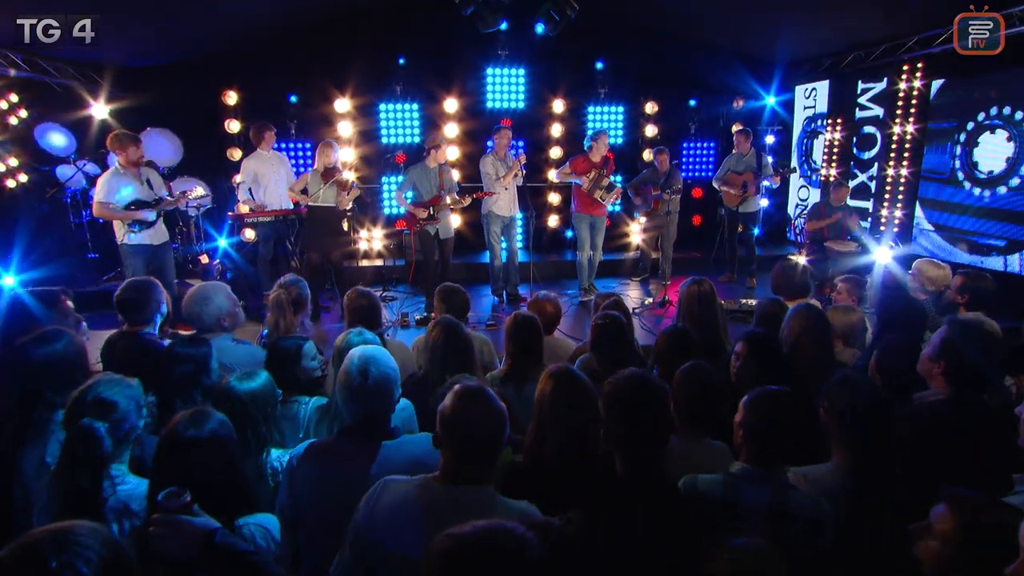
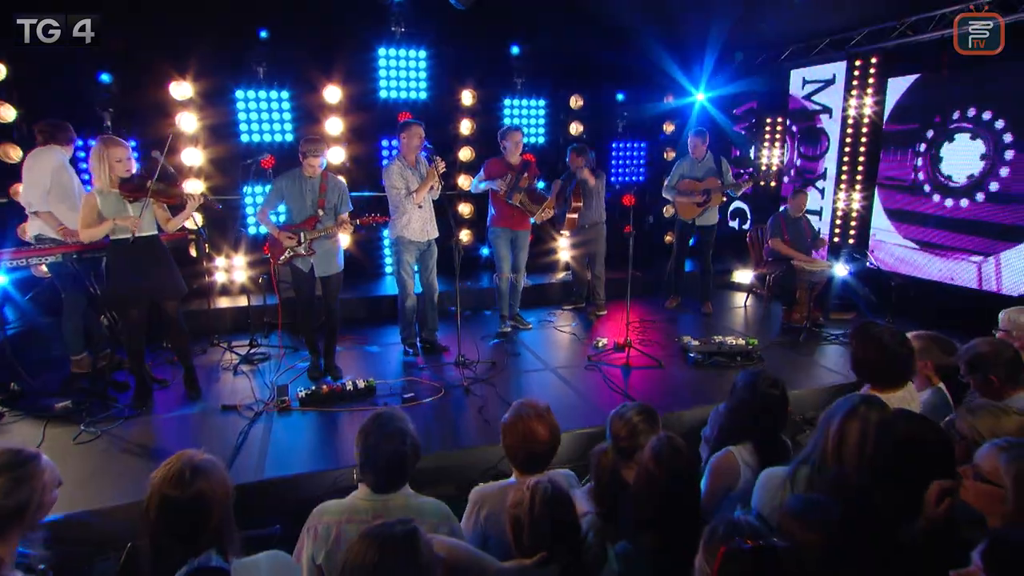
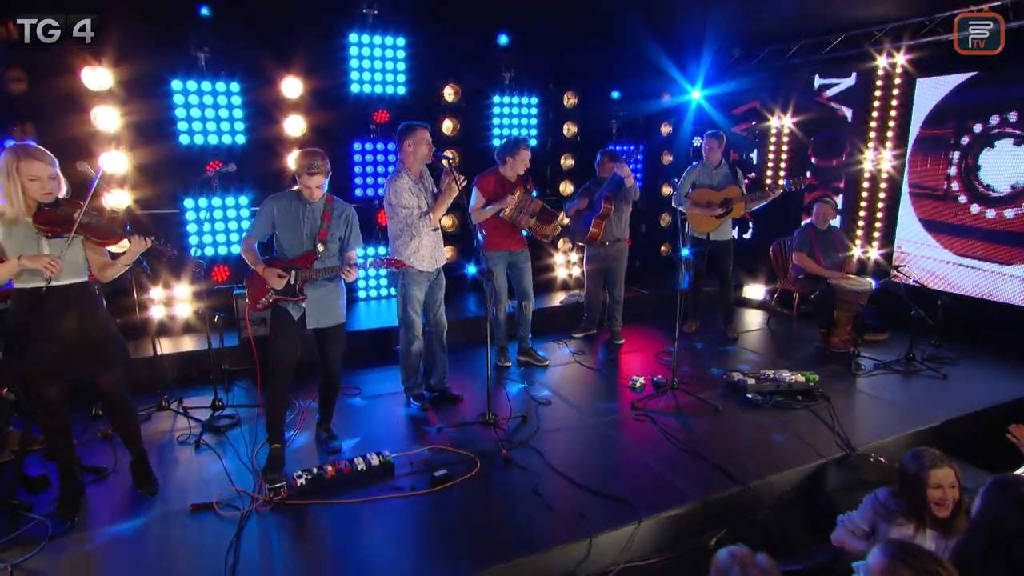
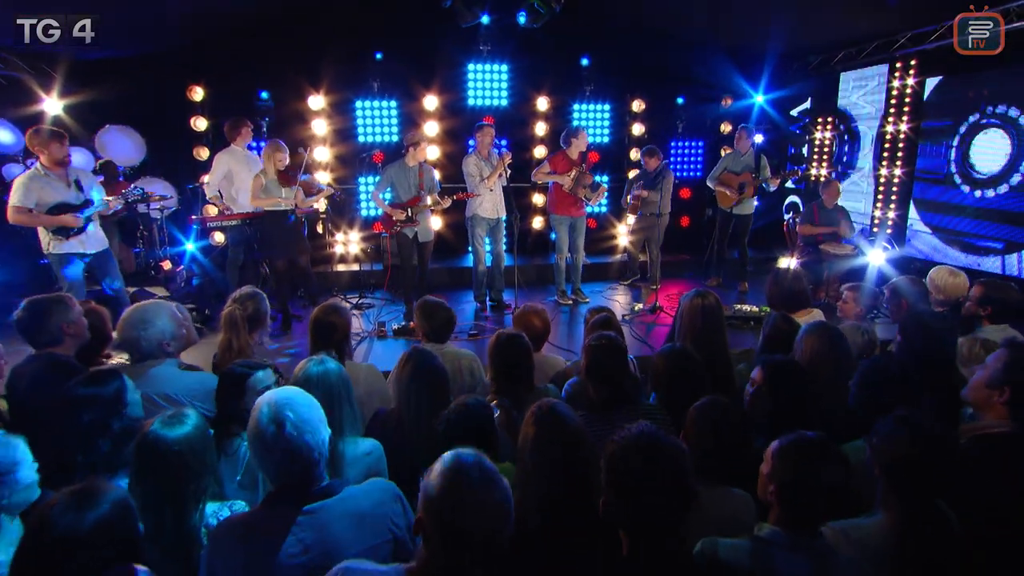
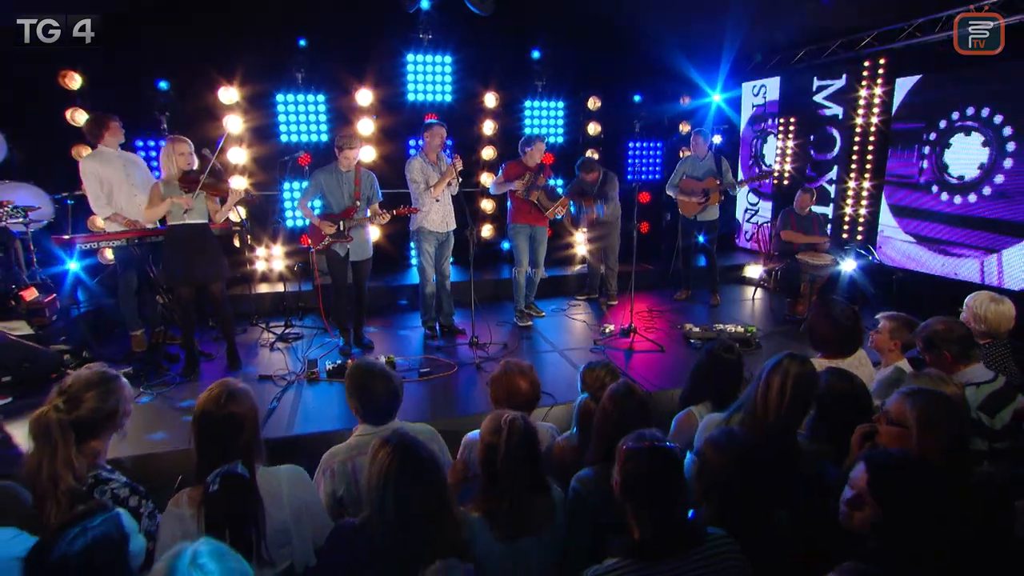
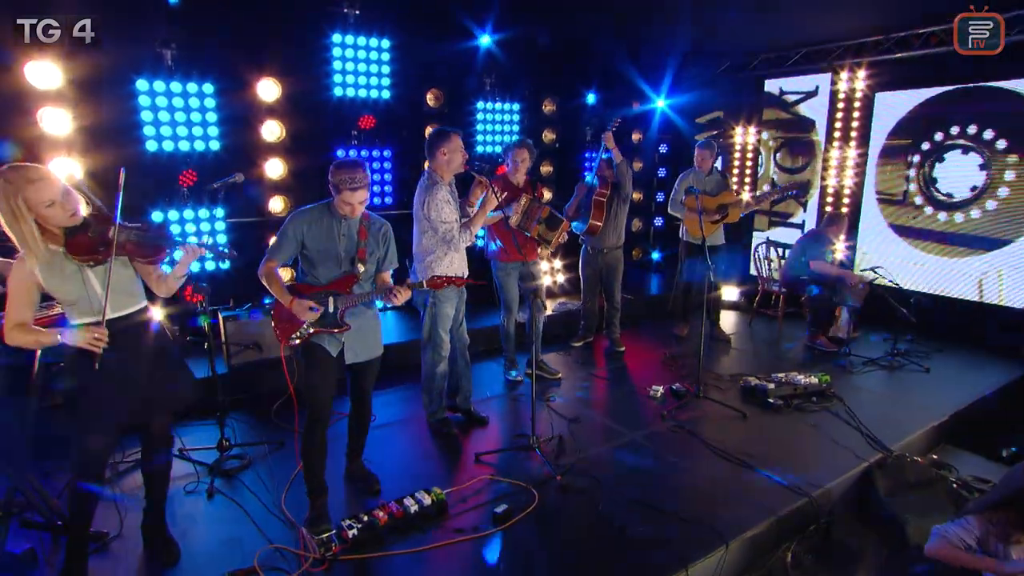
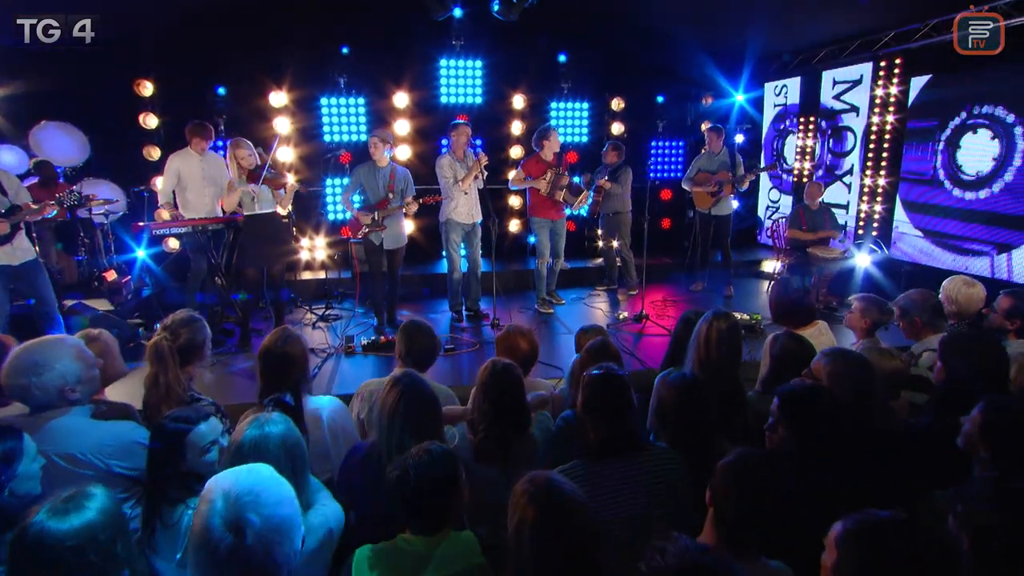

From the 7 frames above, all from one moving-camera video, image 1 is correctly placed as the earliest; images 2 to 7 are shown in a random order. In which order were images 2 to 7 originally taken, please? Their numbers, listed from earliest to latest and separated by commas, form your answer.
4, 7, 5, 2, 3, 6
